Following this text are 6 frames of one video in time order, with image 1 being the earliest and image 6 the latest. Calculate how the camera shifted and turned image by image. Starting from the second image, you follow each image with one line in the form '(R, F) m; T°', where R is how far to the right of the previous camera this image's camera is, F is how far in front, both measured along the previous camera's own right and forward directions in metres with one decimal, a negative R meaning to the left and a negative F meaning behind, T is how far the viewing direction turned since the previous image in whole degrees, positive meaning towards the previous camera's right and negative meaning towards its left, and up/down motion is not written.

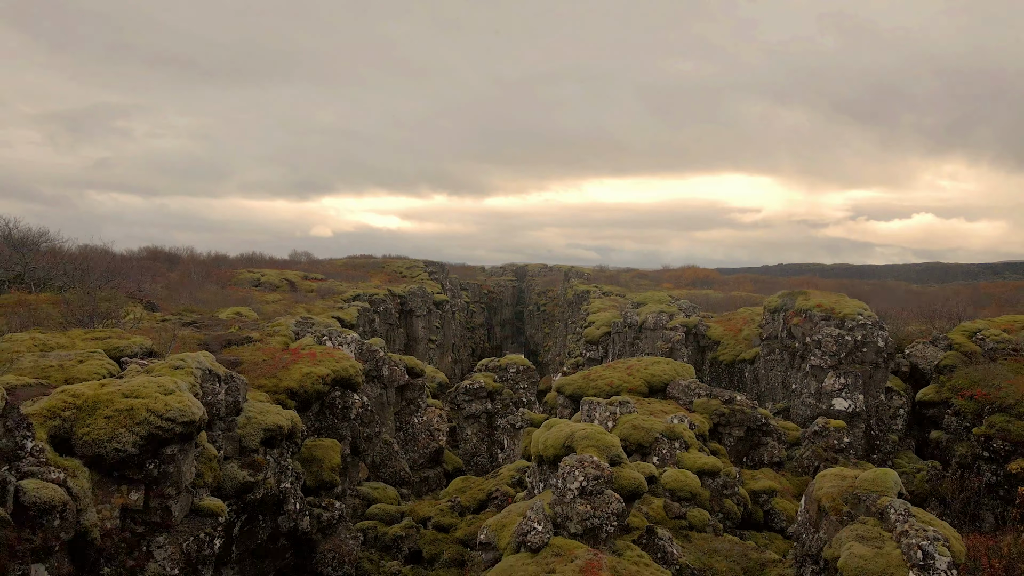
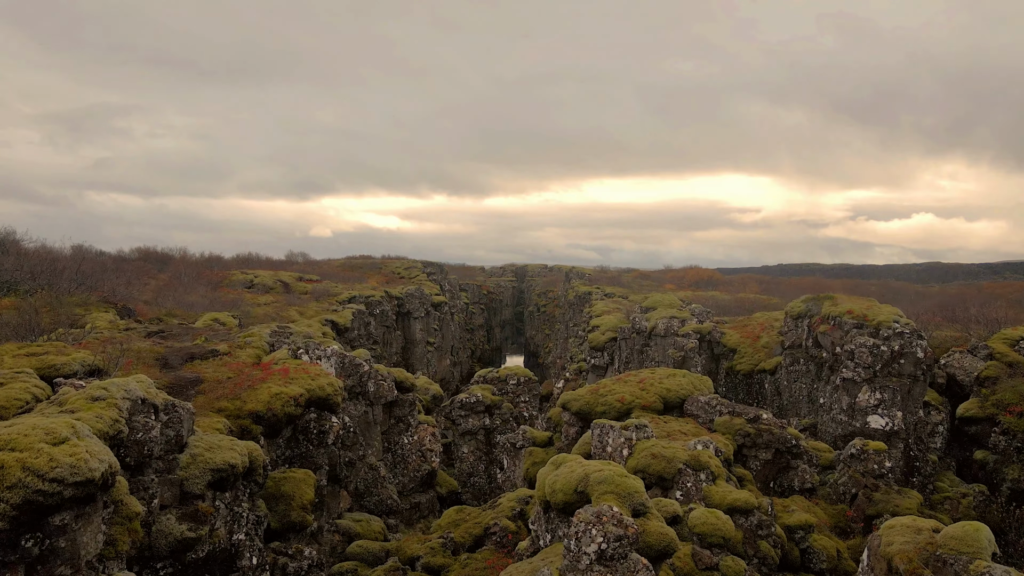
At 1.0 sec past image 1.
(0.0, +3.8) m; 0°
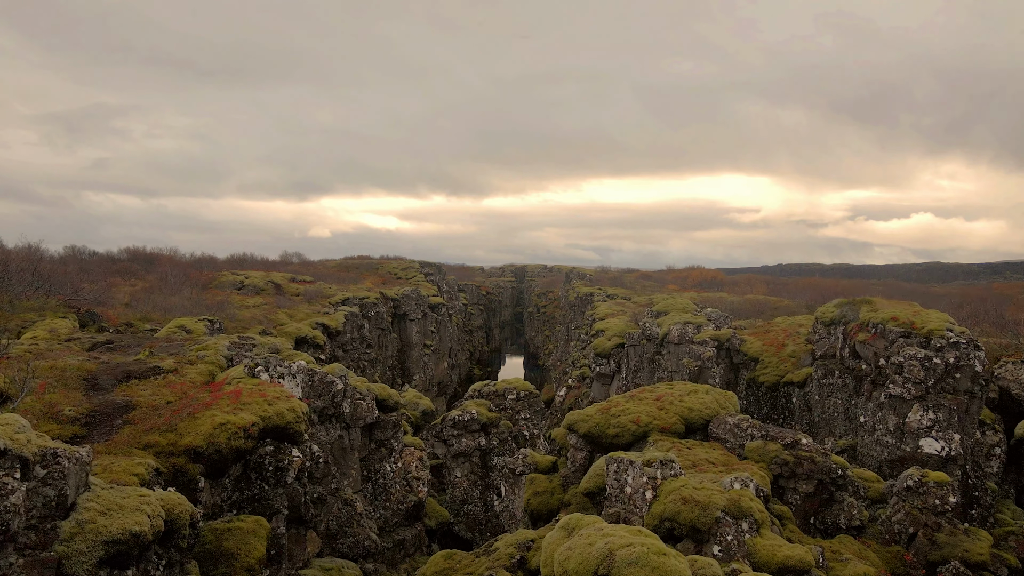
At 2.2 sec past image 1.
(+0.1, +4.6) m; 0°
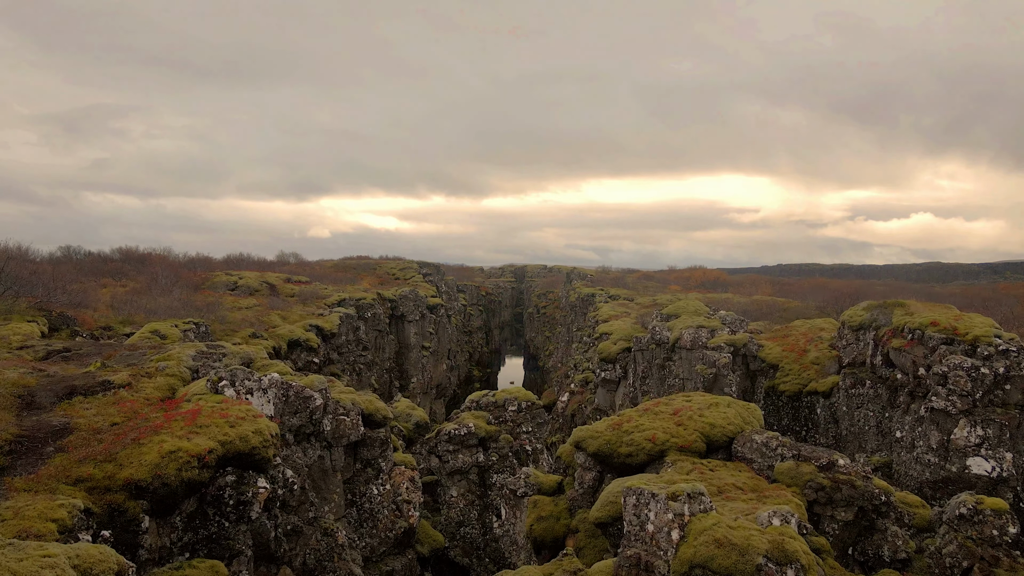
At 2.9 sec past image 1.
(-0.1, +3.1) m; 0°
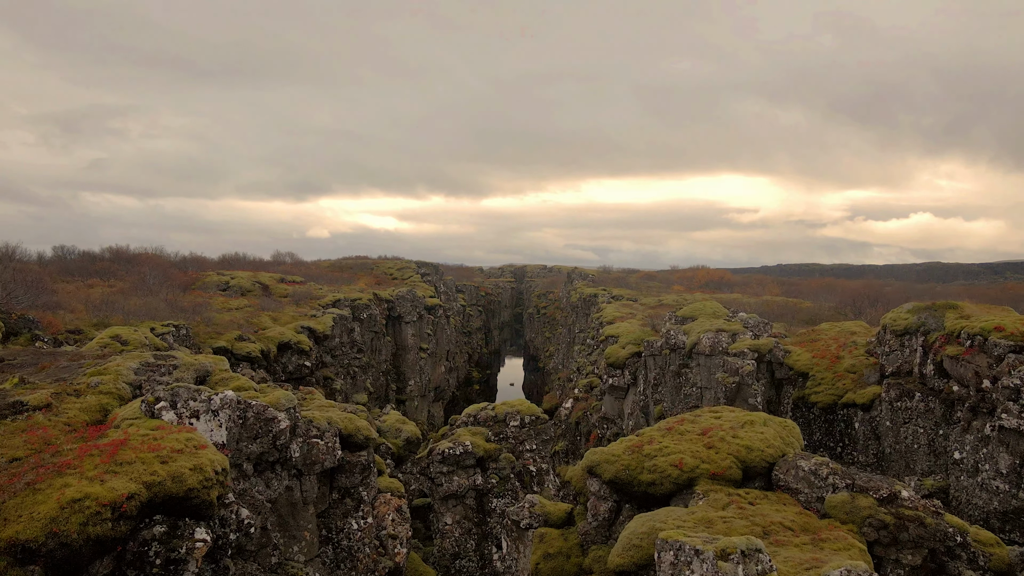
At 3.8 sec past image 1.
(-0.1, +4.0) m; 0°
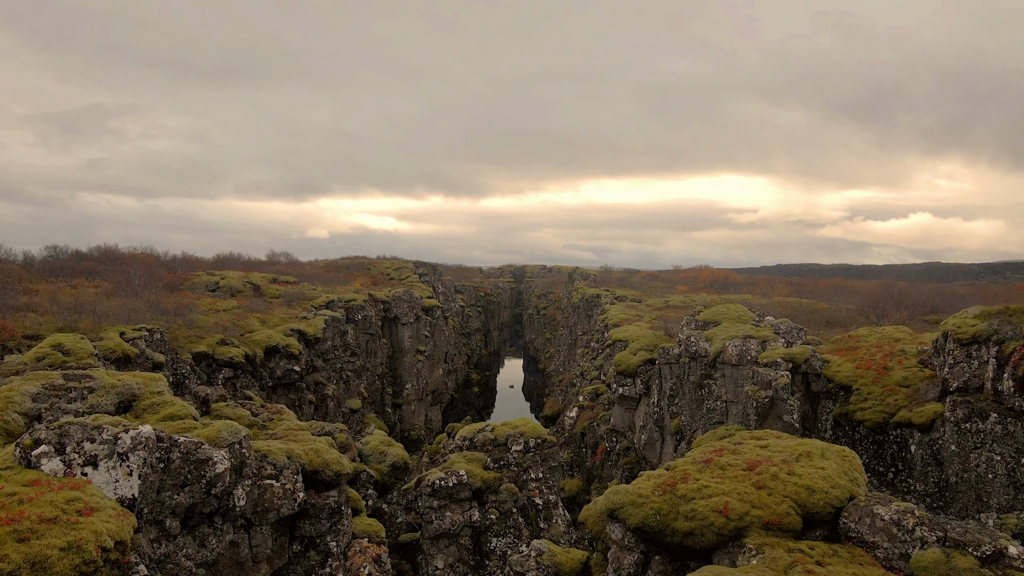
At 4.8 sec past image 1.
(-0.1, +4.5) m; 0°
